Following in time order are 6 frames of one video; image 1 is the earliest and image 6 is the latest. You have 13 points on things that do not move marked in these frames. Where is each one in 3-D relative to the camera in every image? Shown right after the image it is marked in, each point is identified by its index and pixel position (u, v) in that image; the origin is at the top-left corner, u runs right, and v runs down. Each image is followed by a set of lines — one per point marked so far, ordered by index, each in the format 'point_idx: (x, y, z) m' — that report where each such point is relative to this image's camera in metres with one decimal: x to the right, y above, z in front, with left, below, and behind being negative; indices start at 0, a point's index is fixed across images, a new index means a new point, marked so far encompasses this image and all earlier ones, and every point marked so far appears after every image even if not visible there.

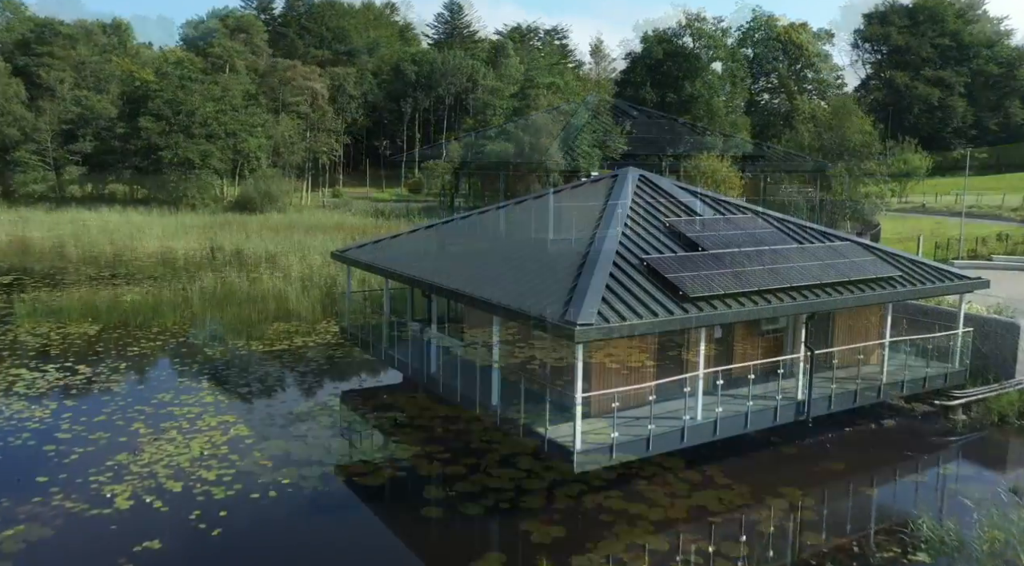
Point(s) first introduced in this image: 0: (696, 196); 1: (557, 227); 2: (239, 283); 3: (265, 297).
0: (+2.3, +1.1, +11.3) m
1: (+0.6, +0.7, +10.8) m
2: (-5.8, 0.0, +19.3) m
3: (-4.8, -0.3, +17.5) m
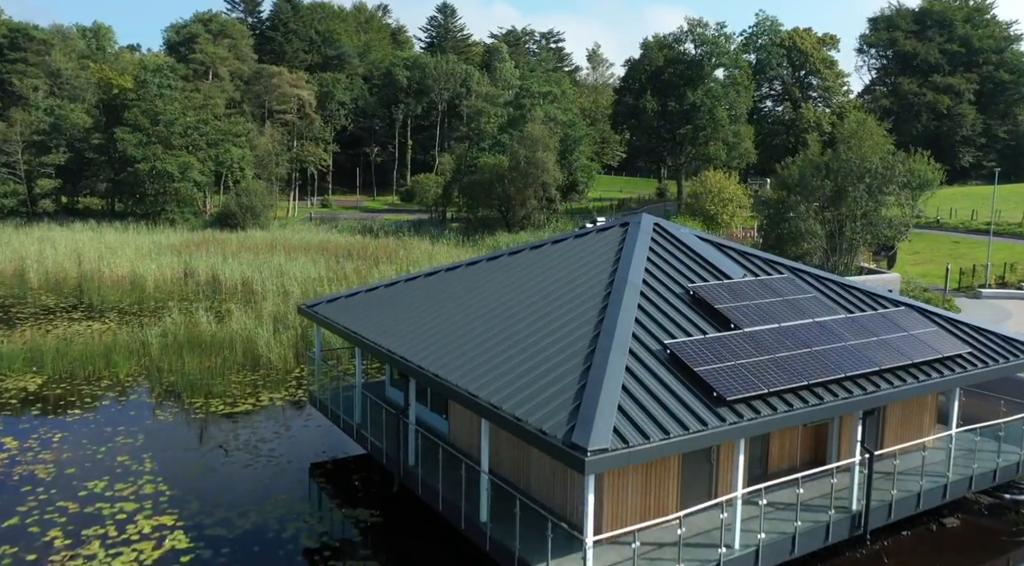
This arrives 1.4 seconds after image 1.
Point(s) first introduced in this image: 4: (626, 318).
0: (+2.2, +0.3, +9.6) m
1: (+0.5, 0.0, +9.2) m
2: (-5.9, -0.7, +17.5) m
3: (-4.9, -1.1, +15.8) m
4: (+1.0, -0.3, +7.7) m
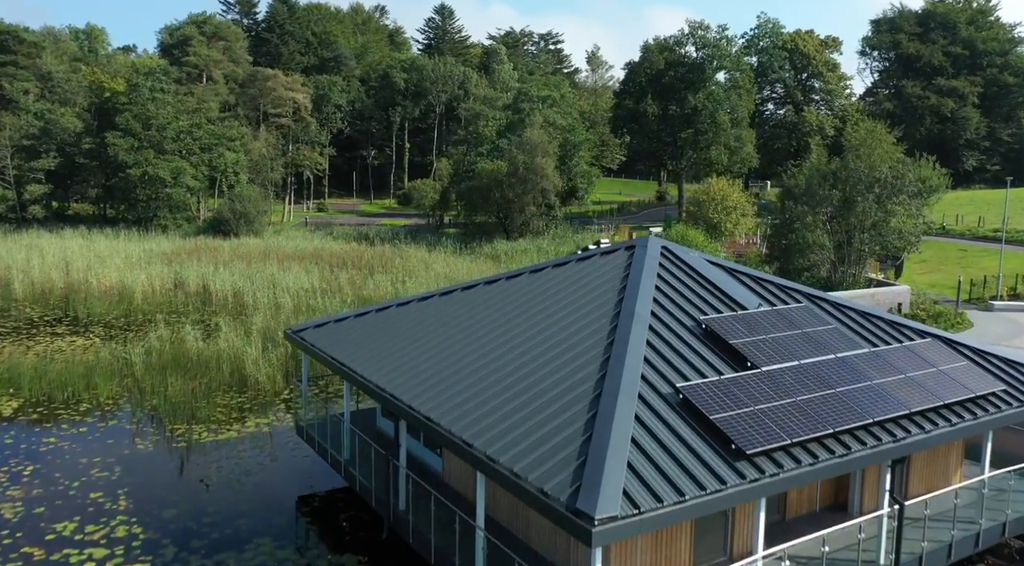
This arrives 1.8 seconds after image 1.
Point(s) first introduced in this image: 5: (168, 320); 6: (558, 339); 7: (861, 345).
0: (+2.2, +0.1, +9.0) m
1: (+0.5, -0.3, +8.5) m
2: (-6.0, -1.0, +16.9) m
3: (-4.9, -1.3, +15.2) m
4: (+0.9, -0.6, +7.1) m
5: (-7.5, -0.8, +19.8) m
6: (+0.4, -0.5, +7.9) m
7: (+3.2, -0.6, +8.2) m
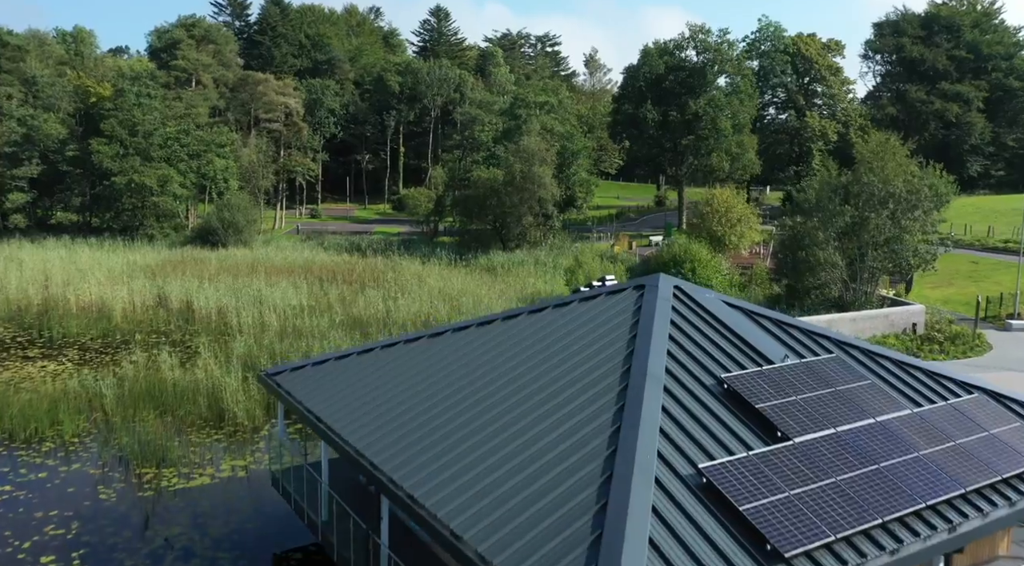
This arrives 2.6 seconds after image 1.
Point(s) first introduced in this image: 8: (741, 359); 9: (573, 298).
0: (+2.2, -0.4, +8.1) m
1: (+0.4, -0.7, +7.6) m
2: (-6.0, -1.4, +15.9) m
3: (-5.0, -1.7, +14.2) m
4: (+0.9, -1.0, +6.1) m
5: (-7.6, -1.2, +18.8) m
6: (+0.4, -0.9, +7.0) m
7: (+3.1, -1.0, +7.3) m
8: (+1.9, -0.6, +7.4) m
9: (+0.6, -0.1, +9.0) m
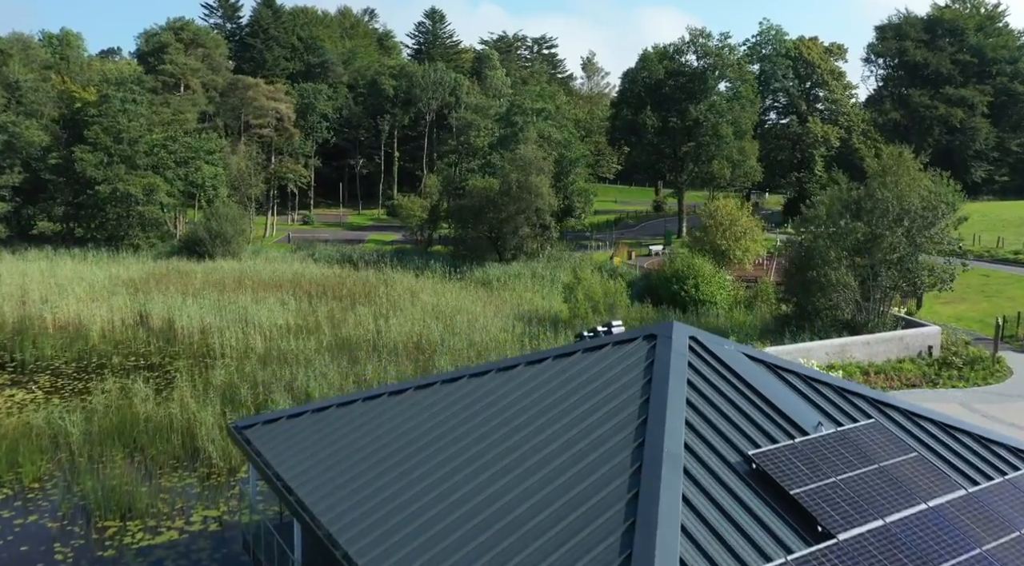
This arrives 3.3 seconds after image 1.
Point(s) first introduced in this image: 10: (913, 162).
0: (+2.1, -0.8, +7.1) m
1: (+0.4, -1.1, +6.7) m
2: (-6.1, -1.8, +15.0) m
3: (-5.1, -2.2, +13.2) m
4: (+0.9, -1.4, +5.2) m
5: (-7.7, -1.7, +17.8) m
6: (+0.3, -1.3, +6.1) m
7: (+3.1, -1.4, +6.4) m
8: (+1.9, -1.0, +6.5) m
9: (+0.6, -0.6, +8.1) m
10: (+8.7, +2.6, +19.7) m
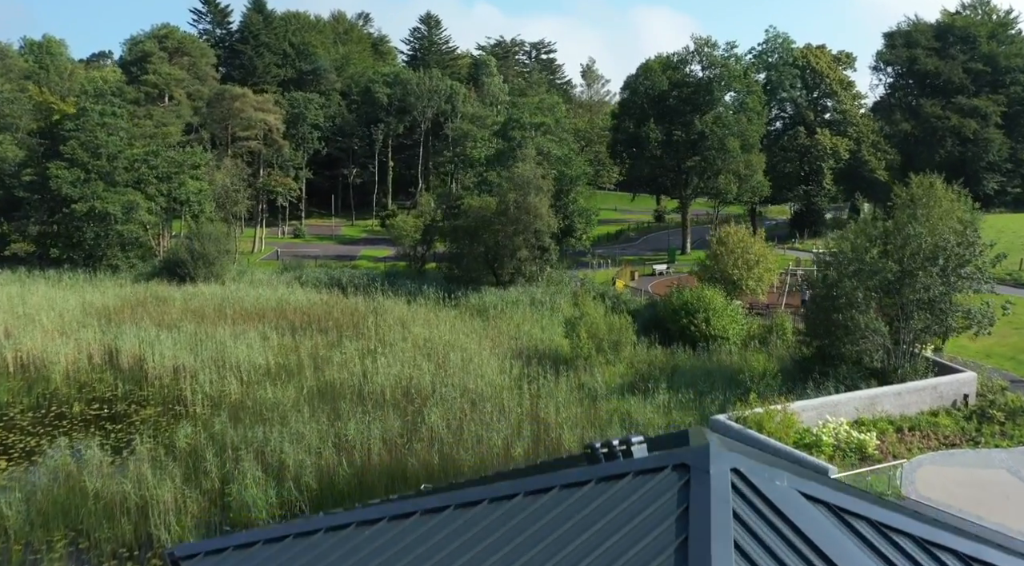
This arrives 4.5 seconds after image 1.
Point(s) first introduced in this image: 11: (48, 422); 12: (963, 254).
0: (+2.1, -1.6, +5.6) m
1: (+0.4, -1.9, +5.1) m
2: (-6.1, -2.6, +13.4) m
3: (-5.1, -3.0, +11.7) m
4: (+0.9, -2.2, +3.6) m
5: (-7.7, -2.5, +16.3) m
6: (+0.3, -2.1, +4.5) m
7: (+3.1, -2.2, +4.8) m
8: (+1.8, -1.8, +5.0) m
9: (+0.5, -1.4, +6.5) m
10: (+8.6, +1.8, +18.1) m
11: (-8.3, -2.5, +16.3) m
12: (+8.2, +0.5, +16.6) m
